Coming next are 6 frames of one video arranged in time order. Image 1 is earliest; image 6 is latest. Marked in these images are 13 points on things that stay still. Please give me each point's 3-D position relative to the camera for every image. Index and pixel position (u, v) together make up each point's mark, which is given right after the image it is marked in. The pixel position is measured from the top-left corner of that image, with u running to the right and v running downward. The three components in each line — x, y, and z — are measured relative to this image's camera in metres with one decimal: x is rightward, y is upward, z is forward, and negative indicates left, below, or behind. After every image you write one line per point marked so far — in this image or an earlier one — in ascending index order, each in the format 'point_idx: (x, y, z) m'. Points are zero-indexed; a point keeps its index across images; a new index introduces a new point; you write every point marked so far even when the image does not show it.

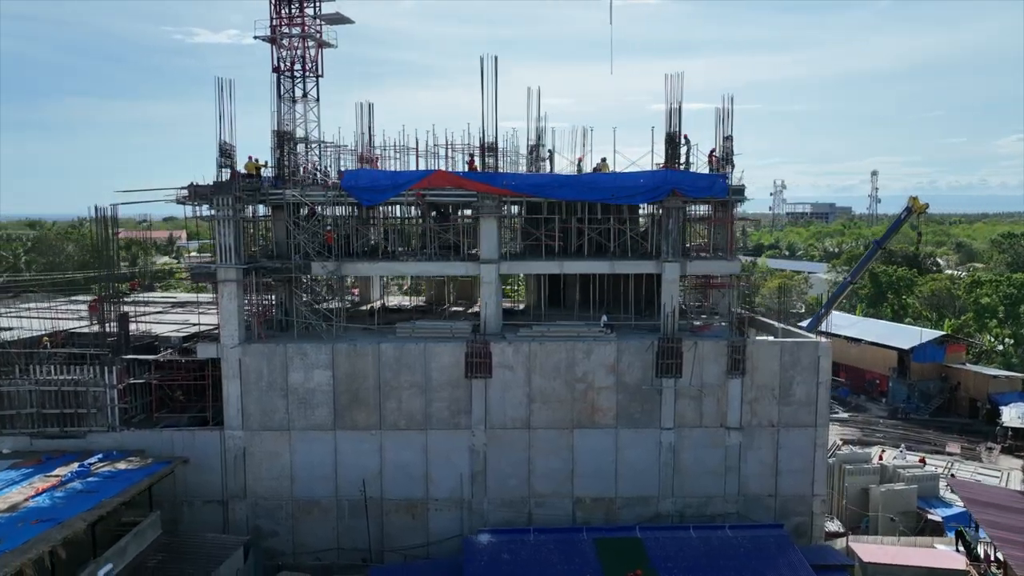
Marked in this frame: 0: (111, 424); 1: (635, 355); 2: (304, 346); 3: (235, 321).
0: (-11.4, -3.9, +19.8) m
1: (+3.5, -1.9, +19.9) m
2: (-6.0, -1.7, +19.9) m
3: (-7.9, -0.9, +19.7) m
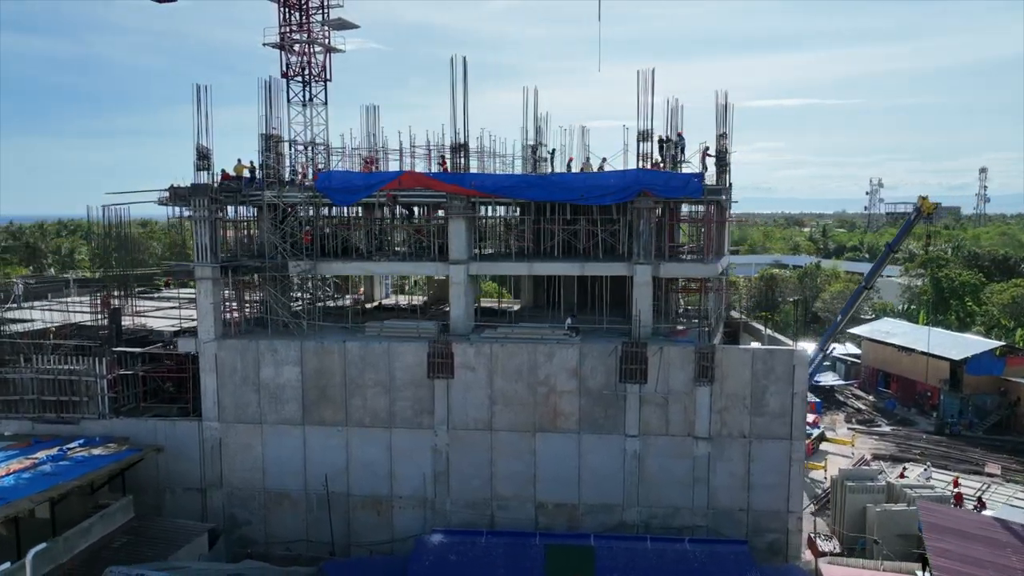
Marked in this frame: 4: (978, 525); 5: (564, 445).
0: (-12.5, -3.8, +21.1) m
1: (+2.4, -2.0, +19.5) m
2: (-7.0, -1.6, +20.5) m
3: (-8.9, -0.8, +20.5) m
4: (+10.1, -5.1, +15.0) m
5: (+1.5, -4.5, +19.8) m
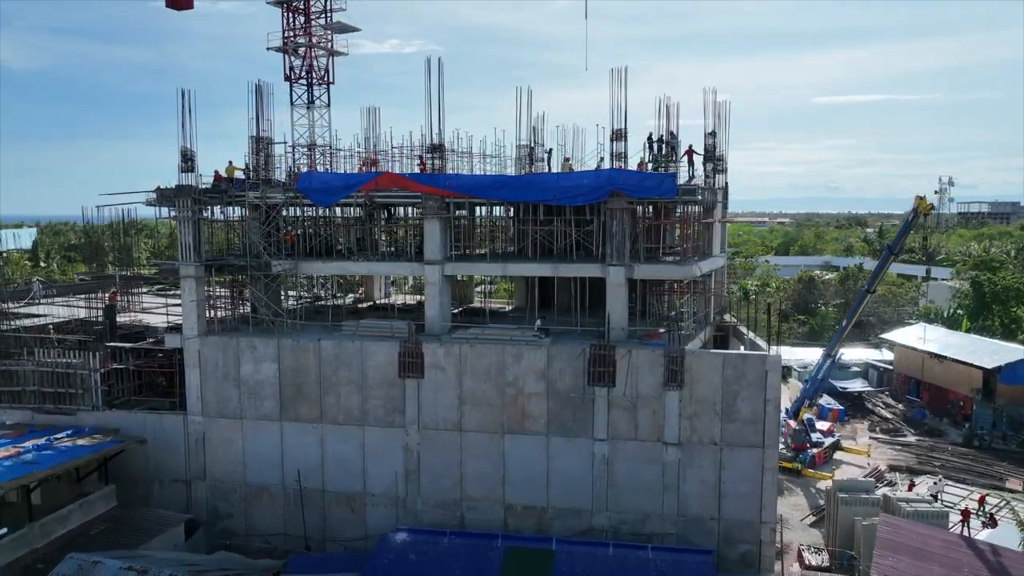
0: (-13.2, -3.7, +22.0) m
1: (+1.5, -2.1, +19.2) m
2: (-7.8, -1.6, +21.0) m
3: (-9.7, -0.8, +21.2) m
4: (+8.8, -5.2, +14.1) m
5: (+0.6, -4.5, +19.6) m
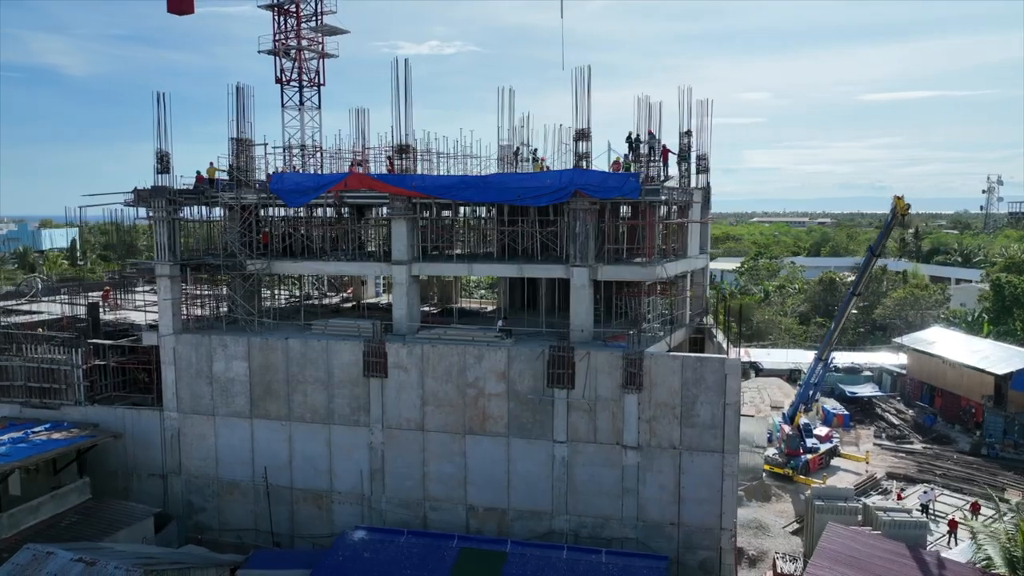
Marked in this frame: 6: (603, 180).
0: (-14.2, -3.6, +22.6) m
1: (+0.4, -2.1, +19.1) m
2: (-8.9, -1.5, +21.4) m
3: (-10.7, -0.7, +21.6) m
4: (+7.4, -5.3, +13.7) m
5: (-0.6, -4.5, +19.6) m
6: (+2.6, +3.0, +19.4) m
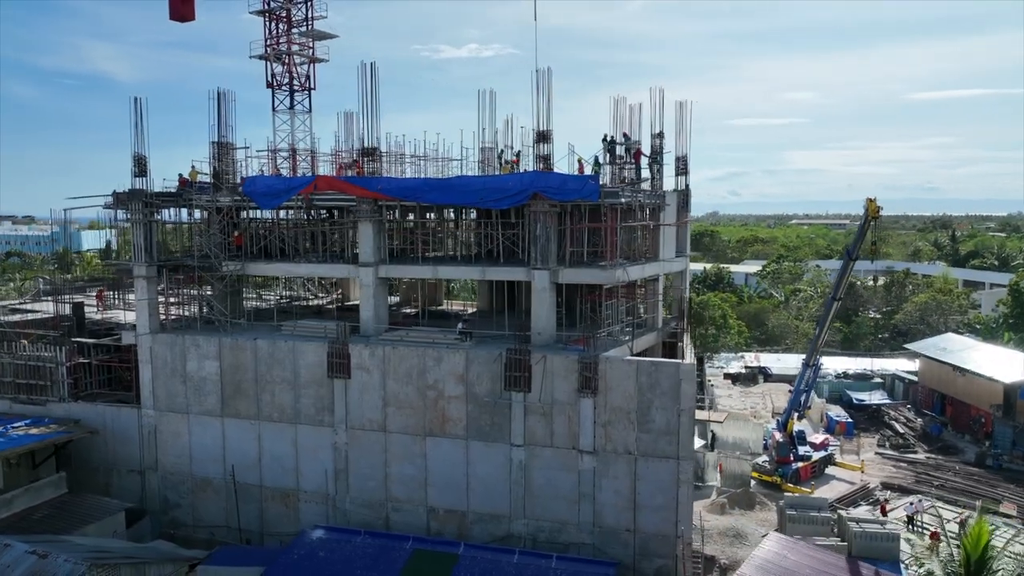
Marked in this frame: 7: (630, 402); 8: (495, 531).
0: (-15.2, -3.6, +23.3) m
1: (-0.8, -2.1, +19.1) m
2: (-9.9, -1.6, +21.8) m
3: (-11.8, -0.8, +22.1) m
4: (+5.9, -5.4, +13.3) m
5: (-1.7, -4.6, +19.6) m
6: (+1.4, +3.0, +19.3) m
7: (+3.1, -3.0, +18.1) m
8: (-0.5, -6.8, +19.5) m
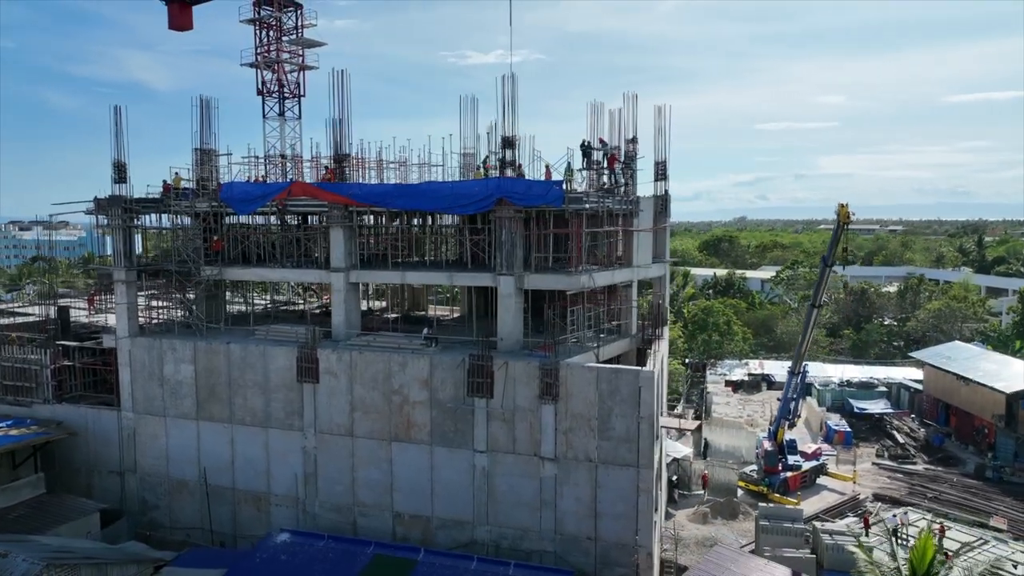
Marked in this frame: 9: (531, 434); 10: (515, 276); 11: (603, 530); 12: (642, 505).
0: (-16.1, -3.8, +23.8) m
1: (-1.8, -2.3, +19.1) m
2: (-10.8, -1.7, +22.1) m
3: (-12.7, -0.9, +22.5) m
4: (+4.7, -5.5, +13.1) m
5: (-2.7, -4.8, +19.6) m
6: (+0.4, +2.8, +19.3) m
7: (+2.0, -3.2, +17.9) m
8: (-1.5, -7.0, +19.4) m
9: (+0.5, -3.9, +18.5) m
10: (+0.1, +0.3, +19.4) m
11: (+2.4, -6.3, +18.0) m
12: (+3.3, -5.5, +17.6) m
